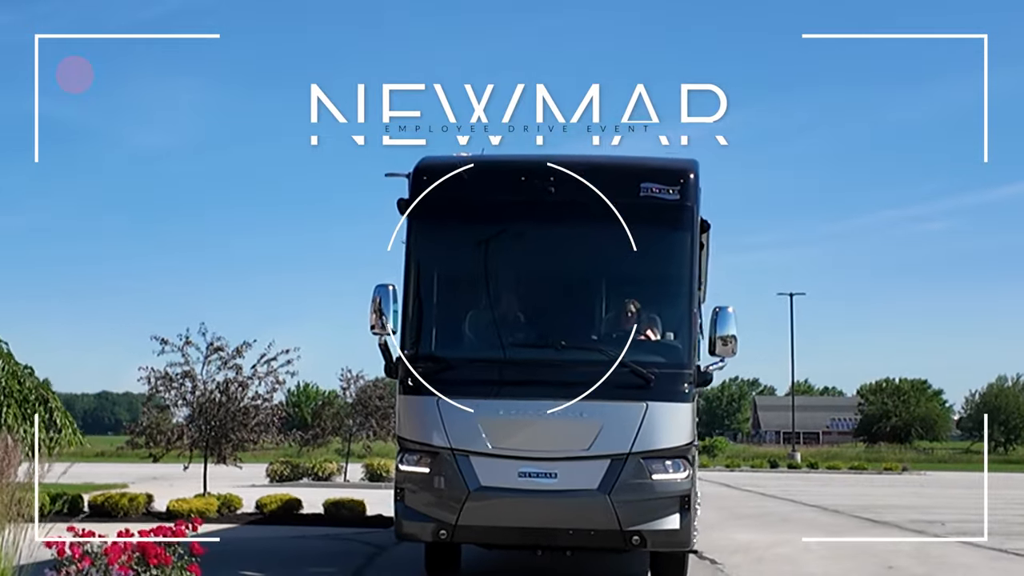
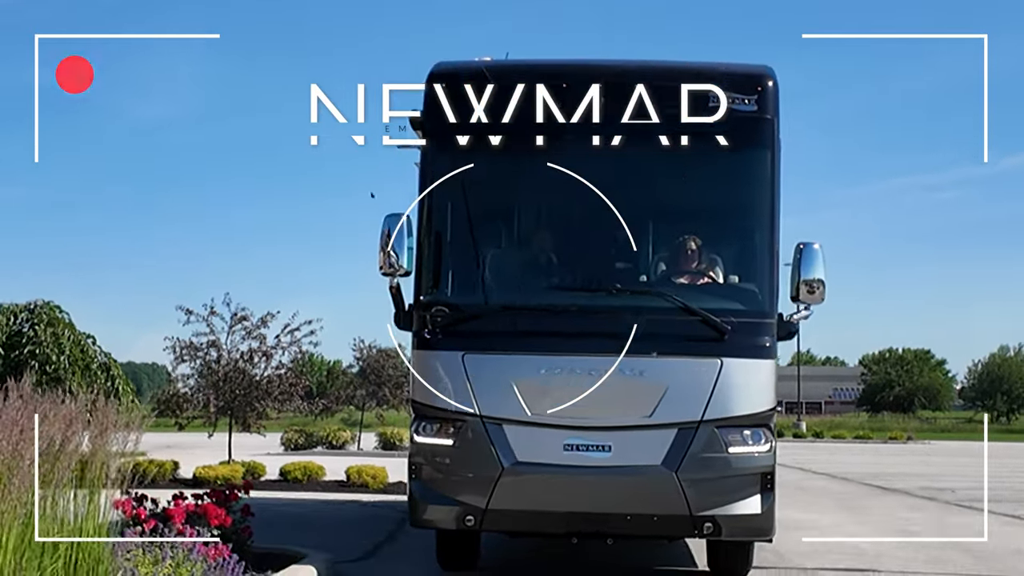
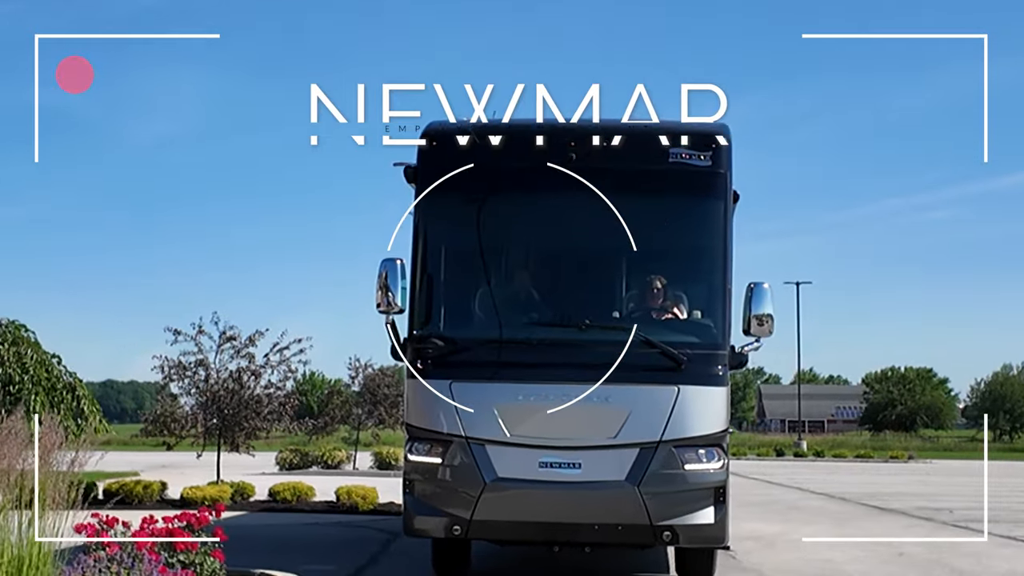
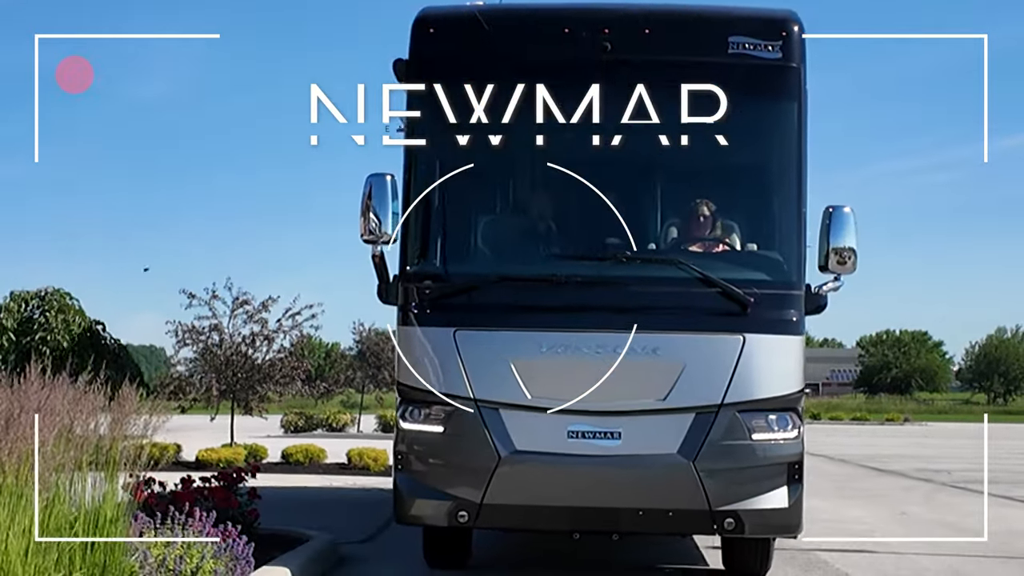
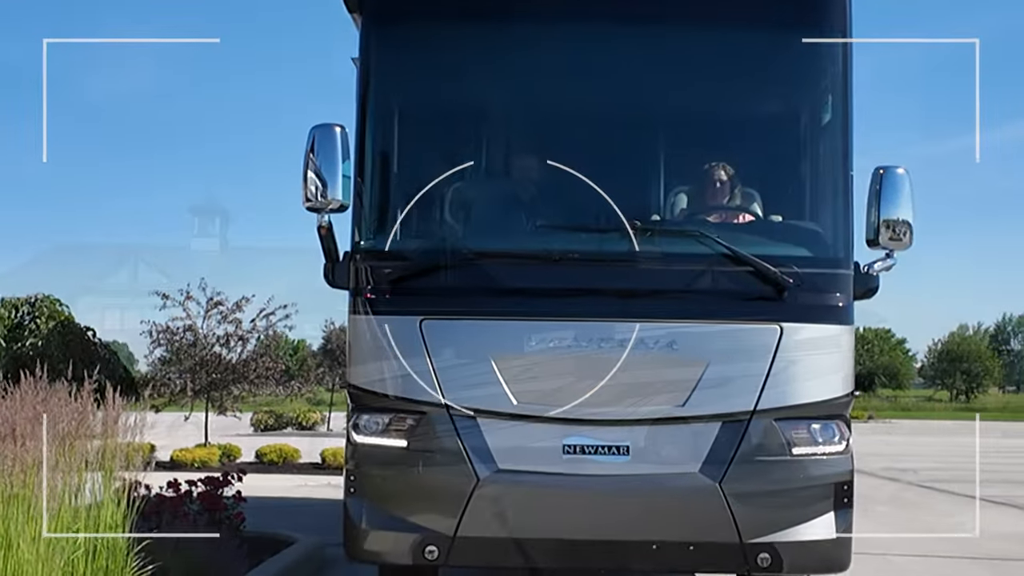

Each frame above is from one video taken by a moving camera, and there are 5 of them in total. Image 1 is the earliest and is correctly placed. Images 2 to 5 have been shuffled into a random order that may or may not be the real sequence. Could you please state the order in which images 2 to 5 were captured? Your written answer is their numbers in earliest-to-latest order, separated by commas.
3, 2, 4, 5
